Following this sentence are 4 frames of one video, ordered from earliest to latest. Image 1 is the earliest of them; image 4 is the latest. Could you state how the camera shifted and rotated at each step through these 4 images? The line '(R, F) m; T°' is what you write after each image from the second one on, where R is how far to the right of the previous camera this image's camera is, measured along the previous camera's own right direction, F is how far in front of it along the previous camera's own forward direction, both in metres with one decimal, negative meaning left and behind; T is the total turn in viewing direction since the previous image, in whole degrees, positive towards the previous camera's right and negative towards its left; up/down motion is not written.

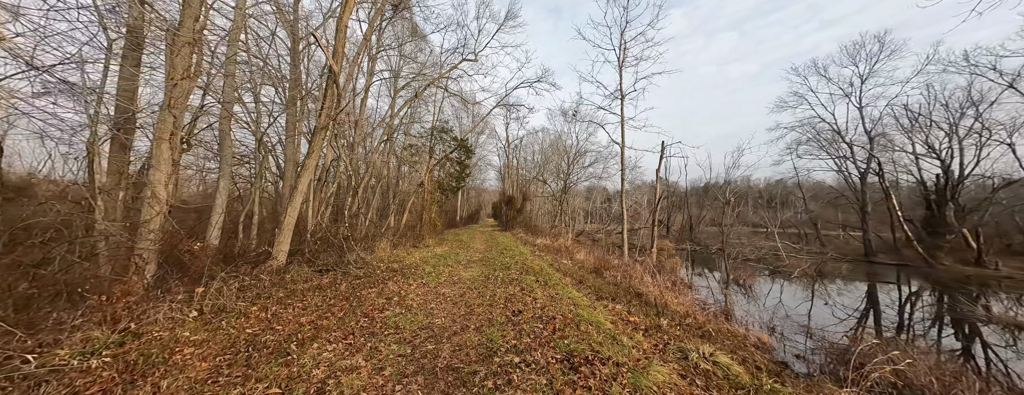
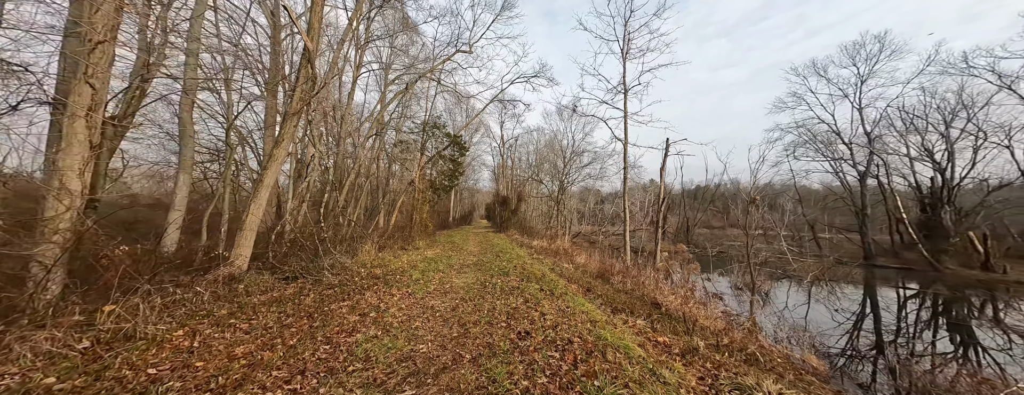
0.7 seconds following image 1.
(-0.1, +0.7) m; +1°
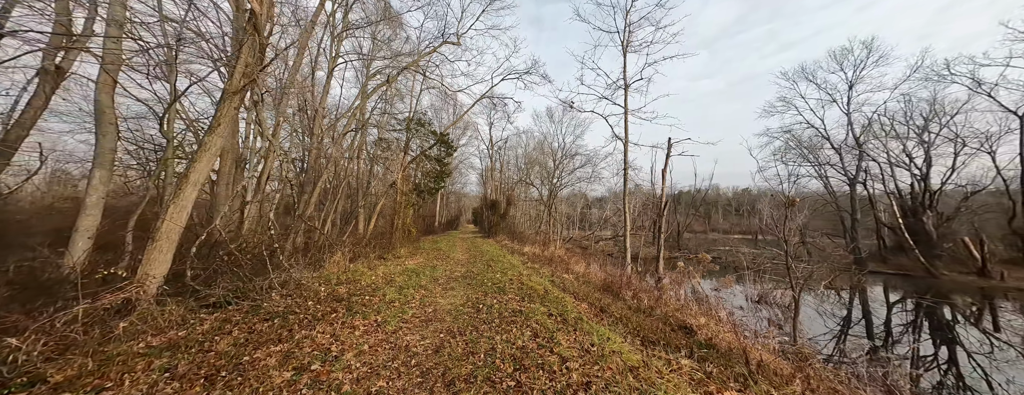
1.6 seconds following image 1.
(-0.2, +1.0) m; +3°
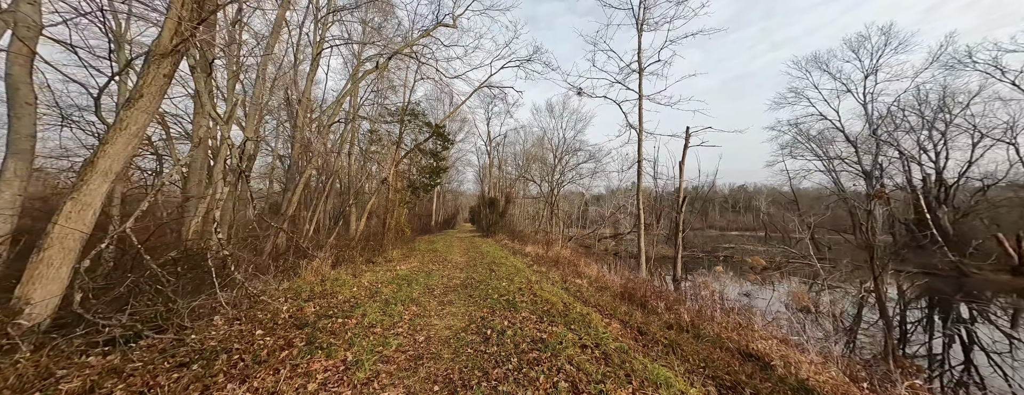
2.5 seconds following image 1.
(-0.2, +1.0) m; +1°
